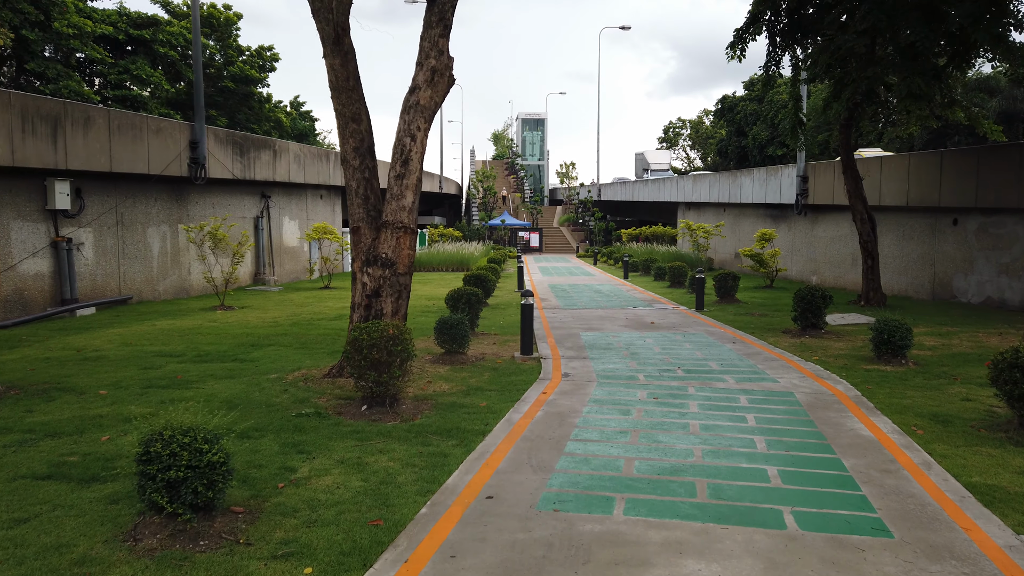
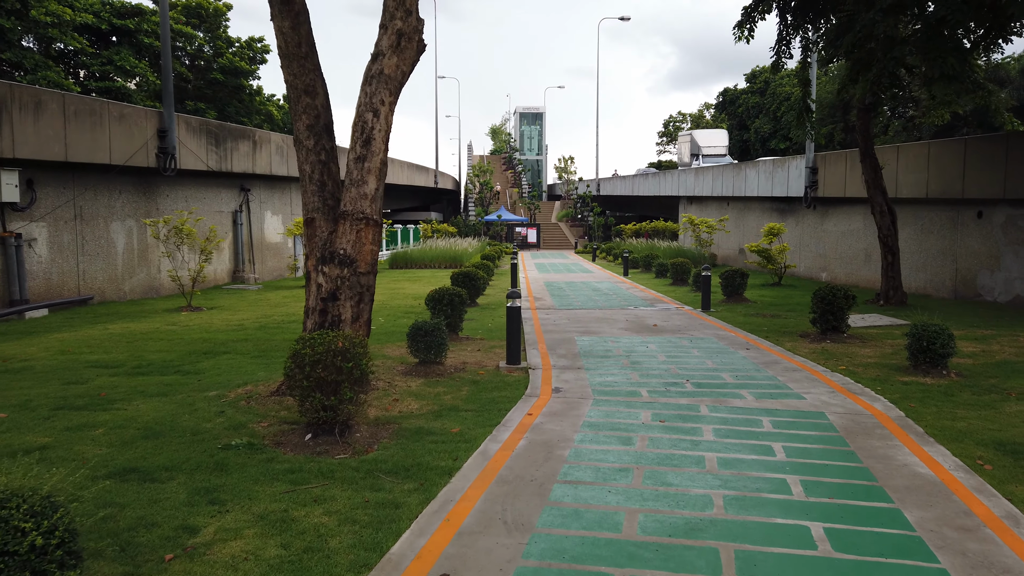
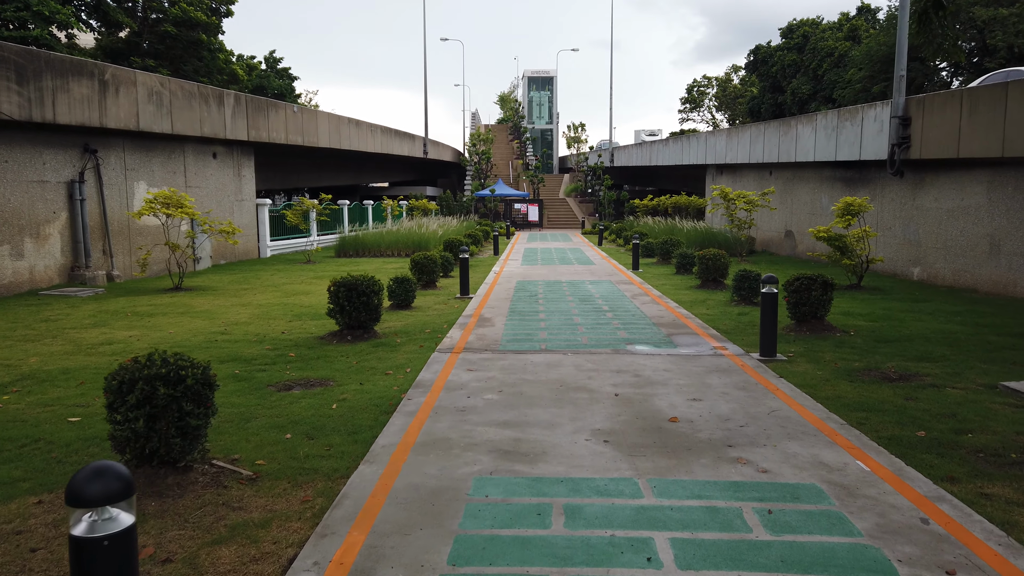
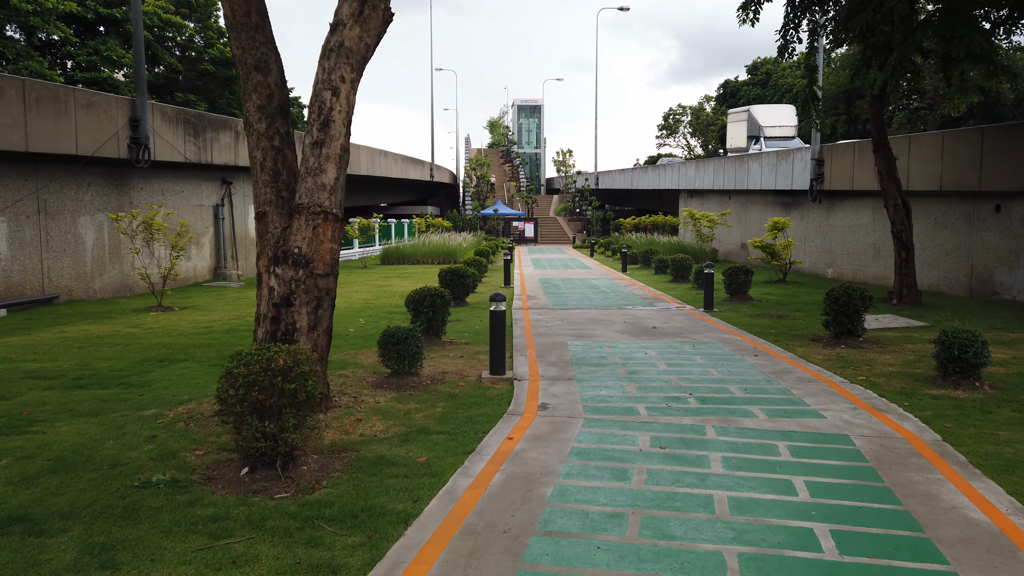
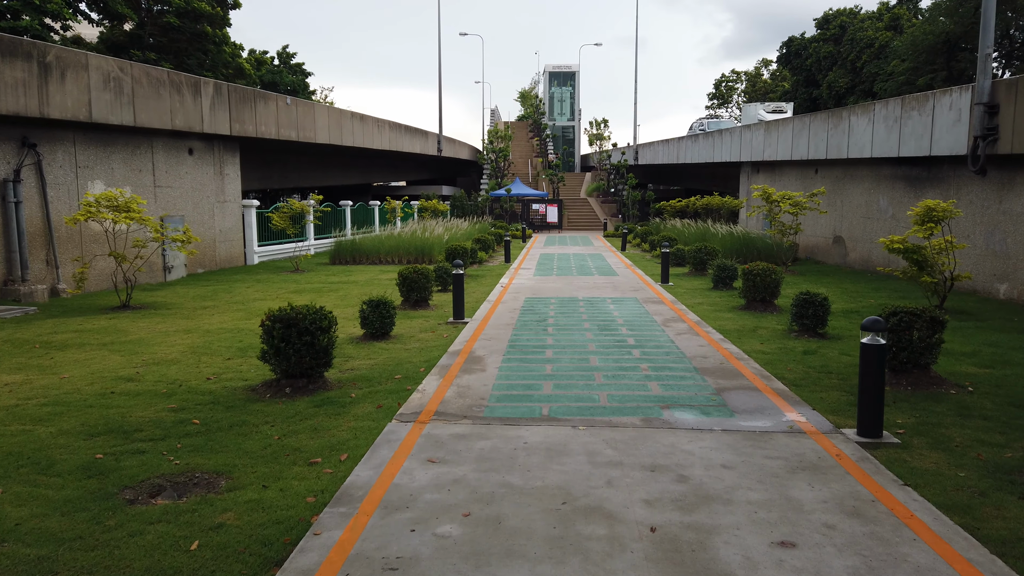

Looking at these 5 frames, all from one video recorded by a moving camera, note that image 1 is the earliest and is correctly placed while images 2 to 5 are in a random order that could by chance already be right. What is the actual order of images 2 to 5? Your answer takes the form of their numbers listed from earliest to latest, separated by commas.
2, 4, 3, 5
